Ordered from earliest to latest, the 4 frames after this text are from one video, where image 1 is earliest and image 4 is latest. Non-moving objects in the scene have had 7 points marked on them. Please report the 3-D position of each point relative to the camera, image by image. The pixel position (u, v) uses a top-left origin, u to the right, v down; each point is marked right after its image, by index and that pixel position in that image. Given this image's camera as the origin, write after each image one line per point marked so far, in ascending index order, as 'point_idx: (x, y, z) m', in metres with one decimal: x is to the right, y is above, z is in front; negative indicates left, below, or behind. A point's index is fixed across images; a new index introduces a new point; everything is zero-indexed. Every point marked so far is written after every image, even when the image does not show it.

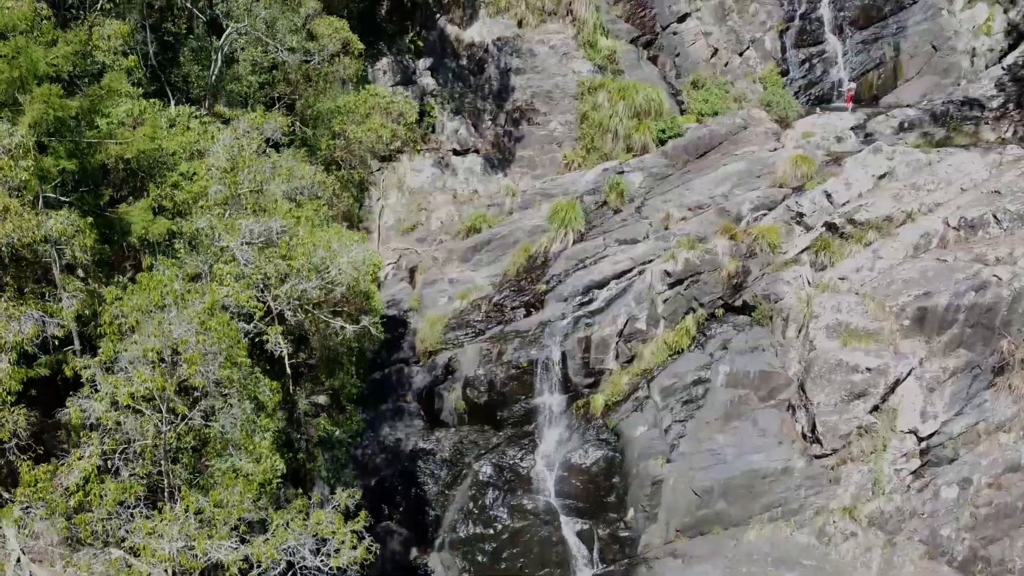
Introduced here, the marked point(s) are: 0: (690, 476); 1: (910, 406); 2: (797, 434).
0: (+3.0, -3.2, +14.3) m
1: (+6.5, -2.0, +13.7) m
2: (+4.9, -2.5, +14.5) m
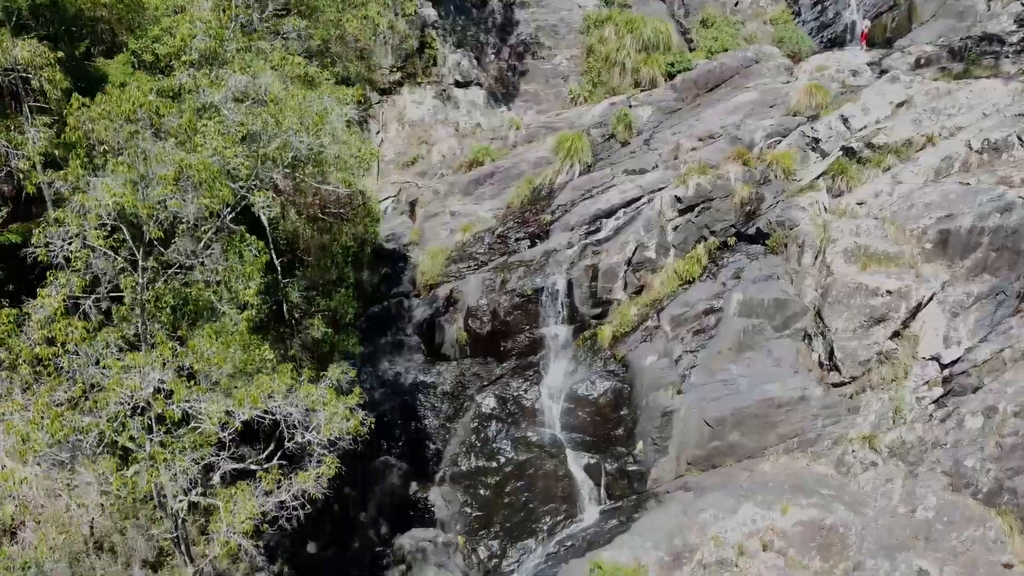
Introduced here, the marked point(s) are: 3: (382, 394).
0: (+3.1, -1.9, +13.7) m
1: (+6.5, -0.7, +13.1) m
2: (+5.0, -1.2, +13.9) m
3: (-2.3, -1.9, +15.0) m
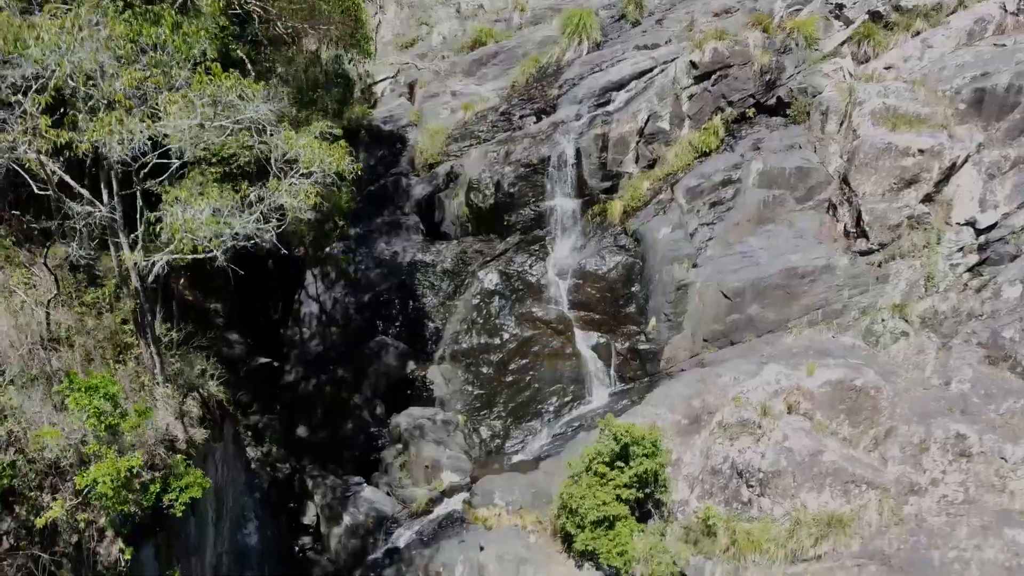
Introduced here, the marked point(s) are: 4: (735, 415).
0: (+3.1, +0.1, +12.8) m
1: (+6.6, +1.3, +12.2) m
2: (+5.0, +0.8, +13.0) m
3: (-2.3, +0.2, +14.2) m
4: (+3.0, -1.6, +11.3) m
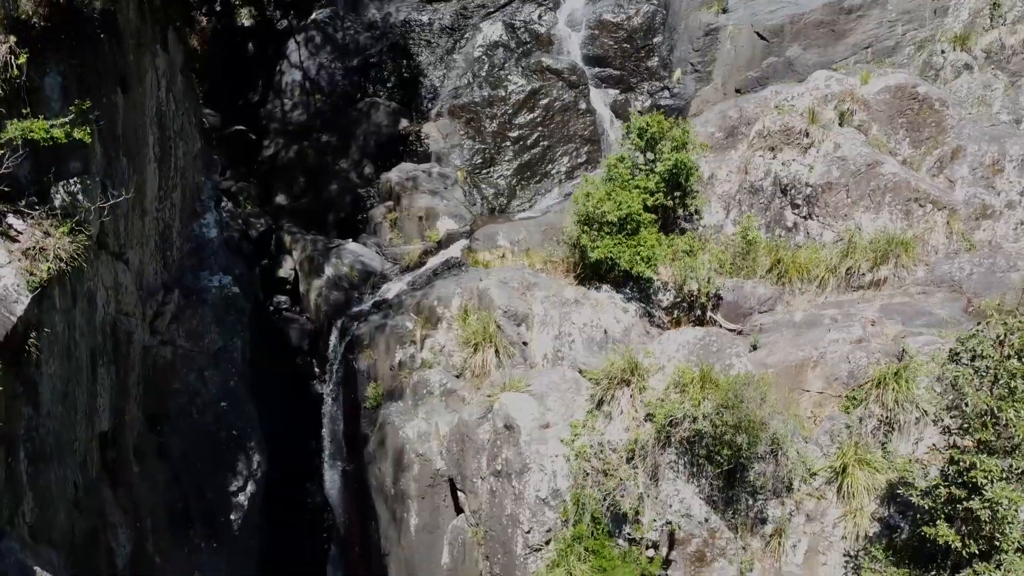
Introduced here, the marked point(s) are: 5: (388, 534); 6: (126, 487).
0: (+3.2, +3.6, +11.3) m
1: (+6.7, +4.8, +10.6) m
2: (+5.1, +4.3, +11.5) m
3: (-2.2, +3.7, +12.7) m
4: (+3.1, +1.9, +9.8) m
5: (-1.4, -2.8, +9.4) m
6: (-3.3, -1.7, +7.2) m
